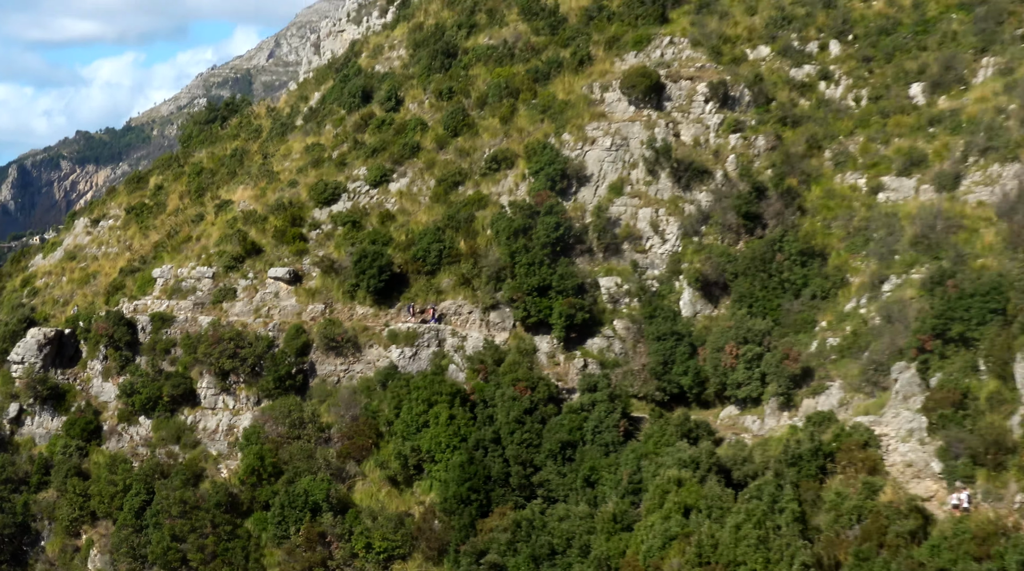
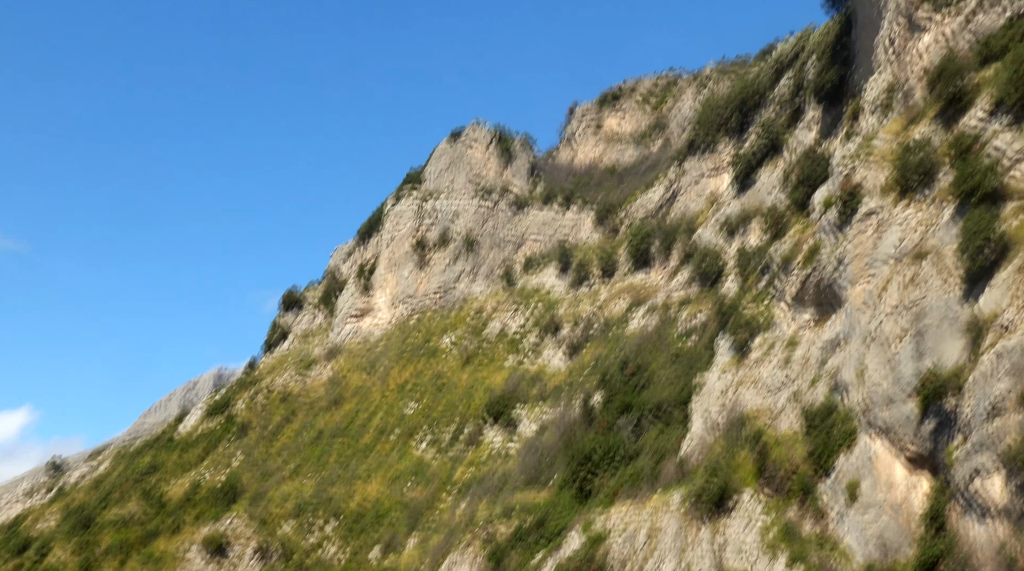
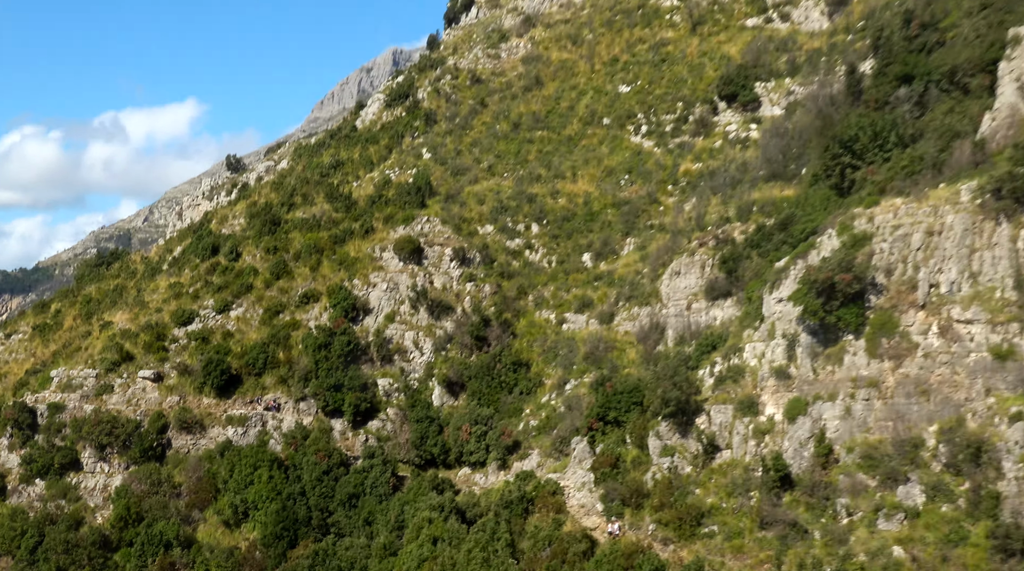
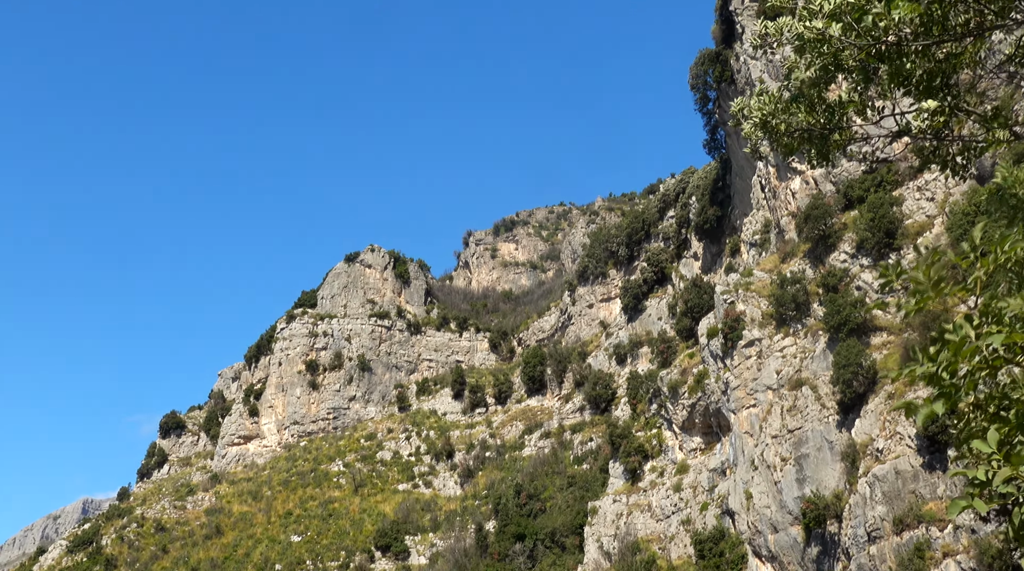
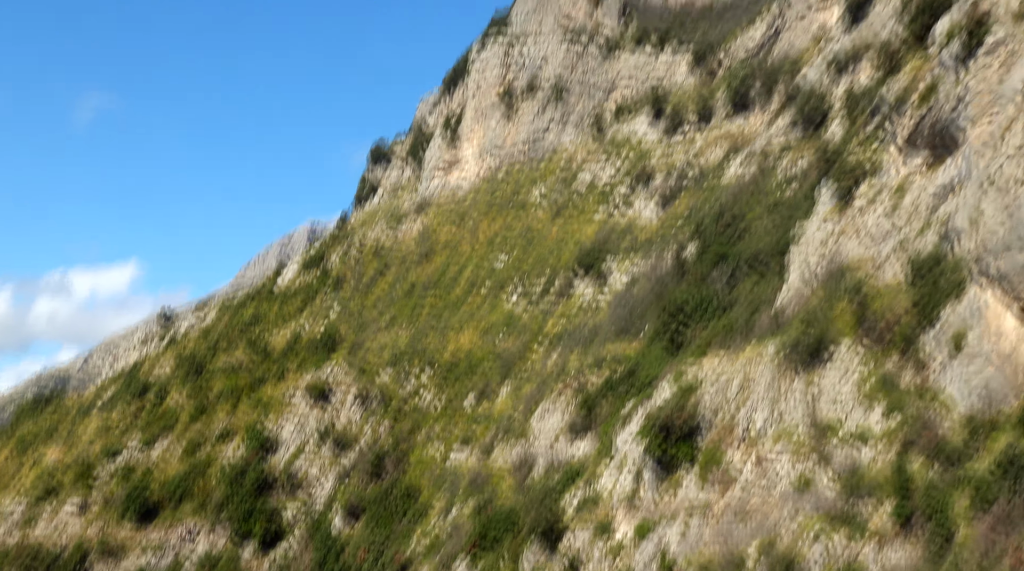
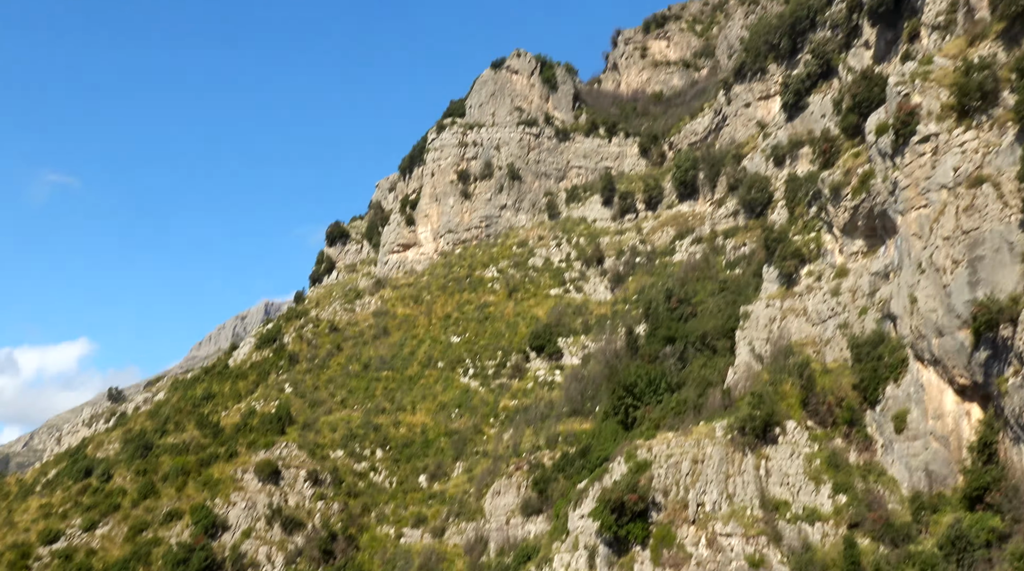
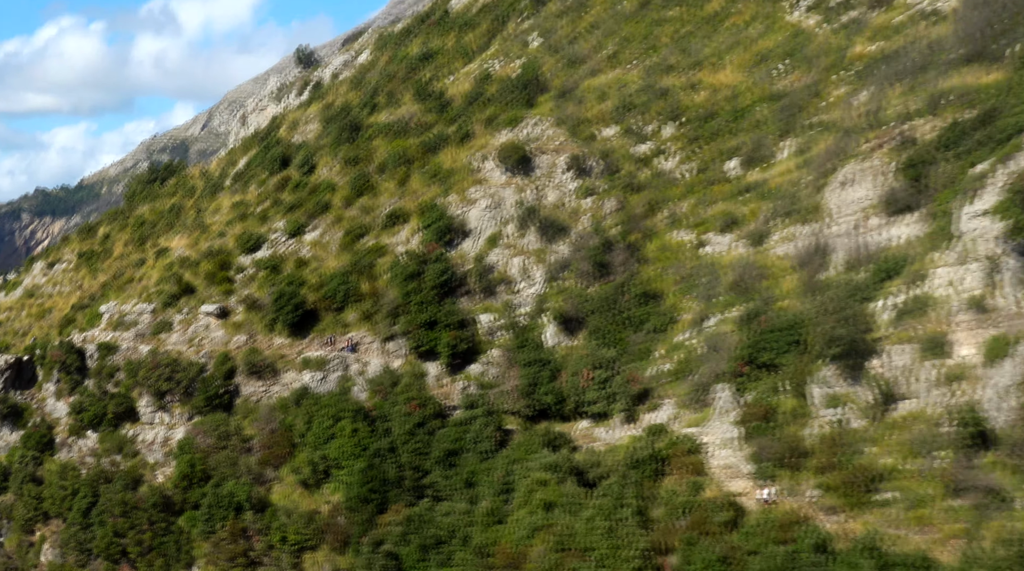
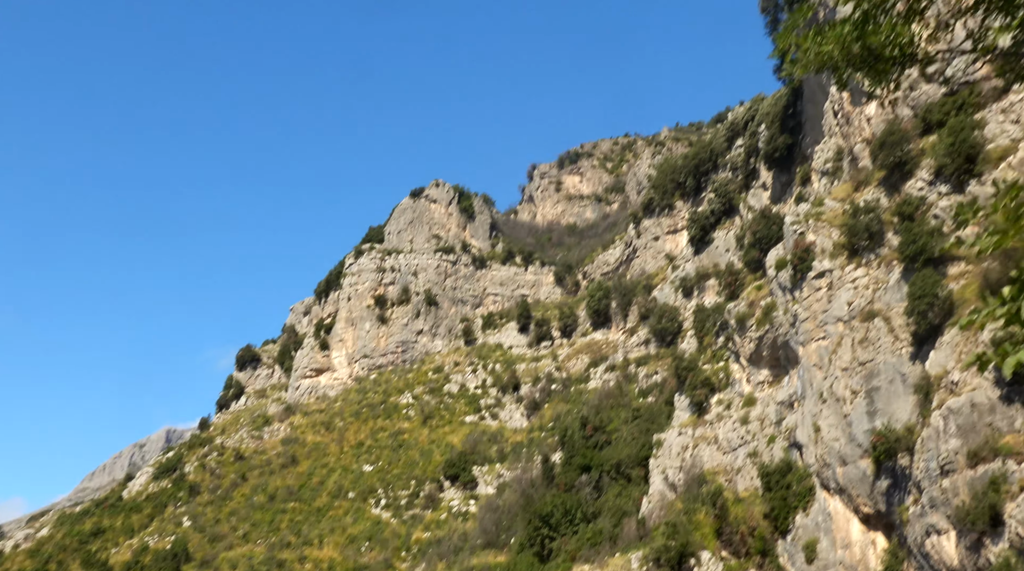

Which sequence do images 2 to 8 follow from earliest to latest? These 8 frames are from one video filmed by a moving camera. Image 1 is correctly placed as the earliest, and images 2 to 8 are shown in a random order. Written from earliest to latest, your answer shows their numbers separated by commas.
7, 3, 5, 6, 2, 8, 4
